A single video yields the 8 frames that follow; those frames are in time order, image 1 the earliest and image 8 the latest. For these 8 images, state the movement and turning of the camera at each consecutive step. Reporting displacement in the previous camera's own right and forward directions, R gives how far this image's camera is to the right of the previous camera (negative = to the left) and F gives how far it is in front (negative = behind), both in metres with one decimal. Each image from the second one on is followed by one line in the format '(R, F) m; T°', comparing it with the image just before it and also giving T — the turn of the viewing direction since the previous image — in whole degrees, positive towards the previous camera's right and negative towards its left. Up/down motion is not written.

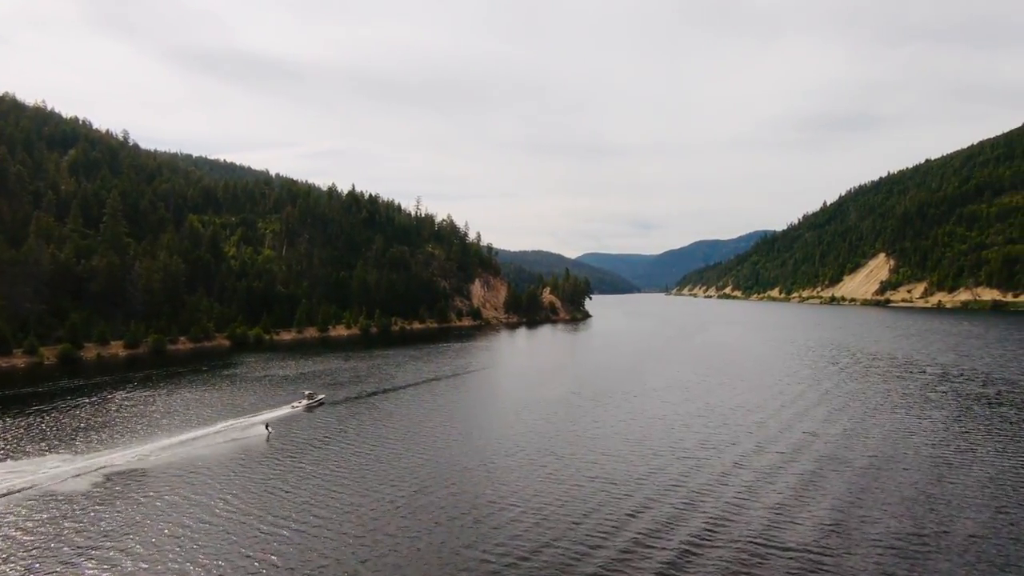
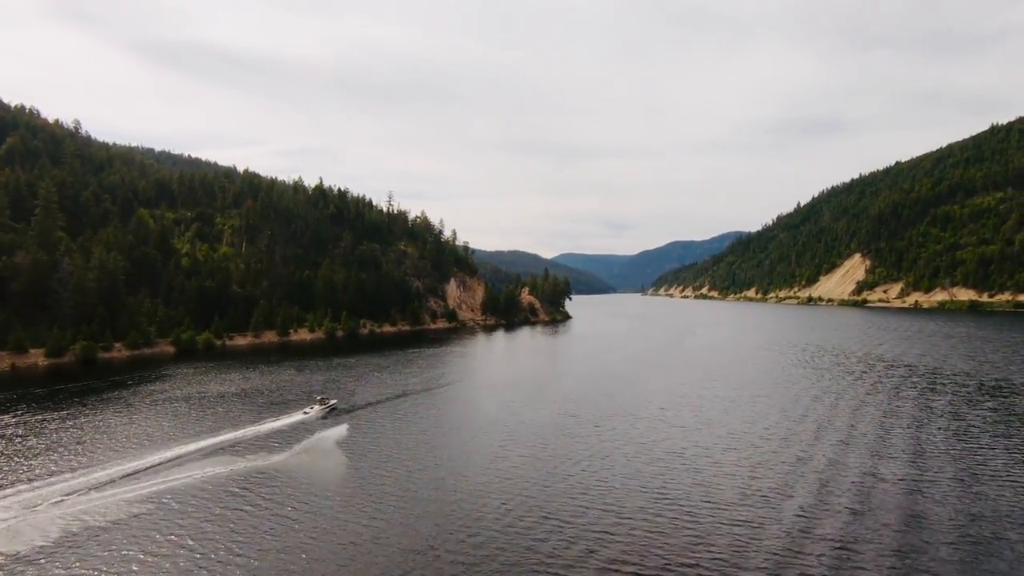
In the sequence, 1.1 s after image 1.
(-0.4, +10.8) m; +3°
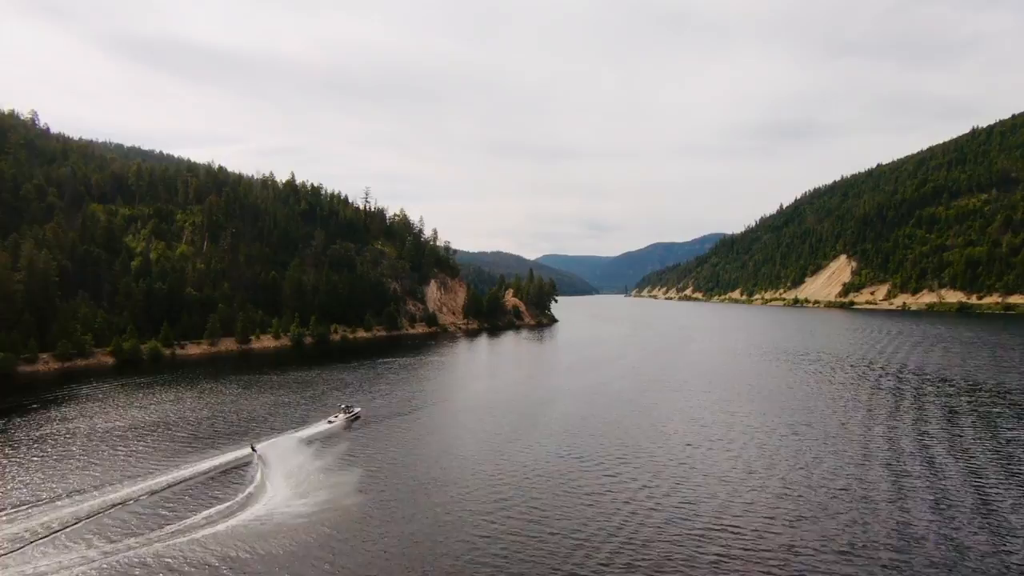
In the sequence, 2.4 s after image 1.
(-0.3, +11.4) m; +2°
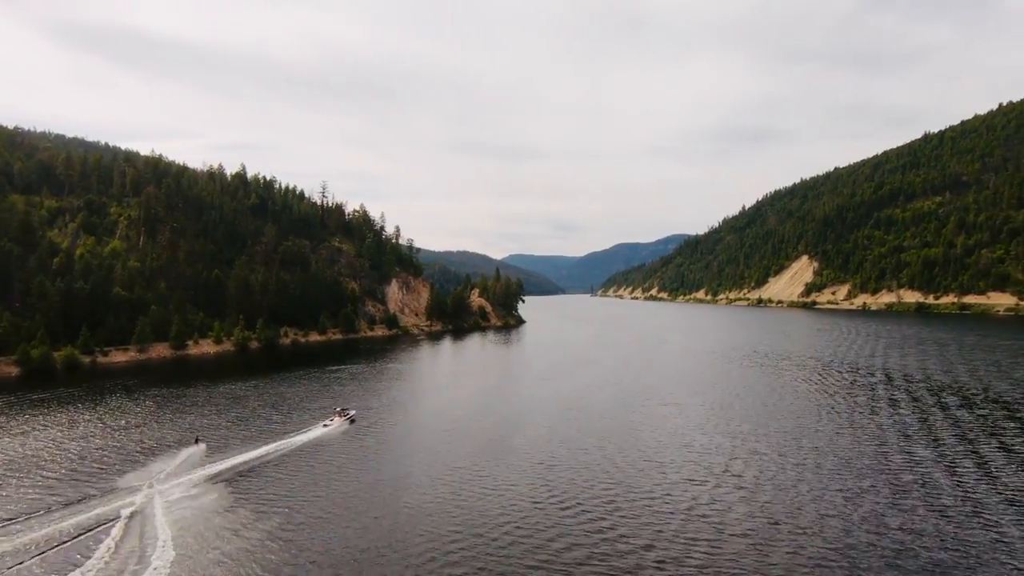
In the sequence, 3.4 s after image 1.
(+0.2, +8.6) m; +4°
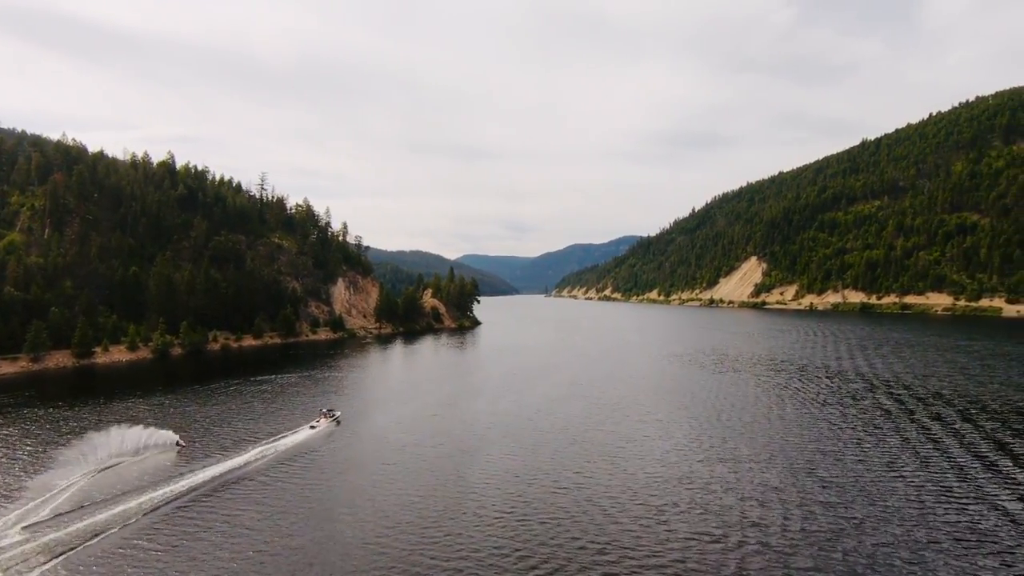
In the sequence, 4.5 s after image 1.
(-0.4, +8.9) m; +5°
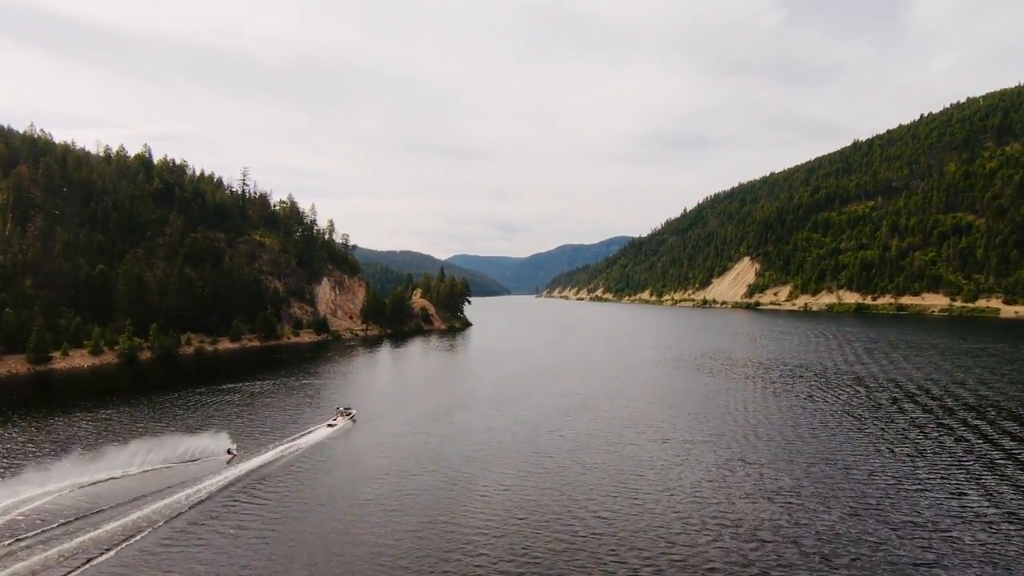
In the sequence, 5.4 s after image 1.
(-0.6, +6.8) m; +1°
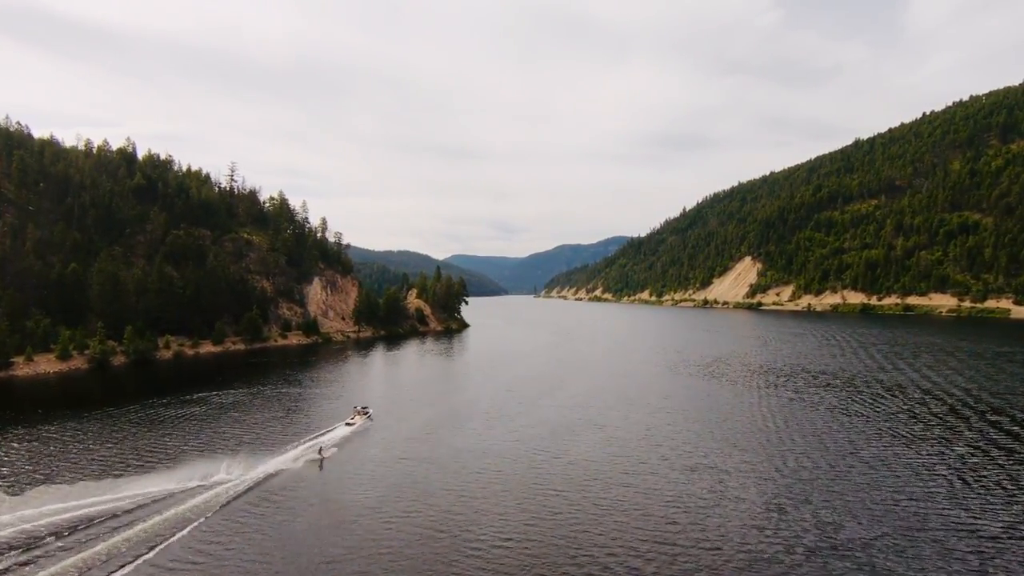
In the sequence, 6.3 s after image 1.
(-0.3, +6.9) m; 0°
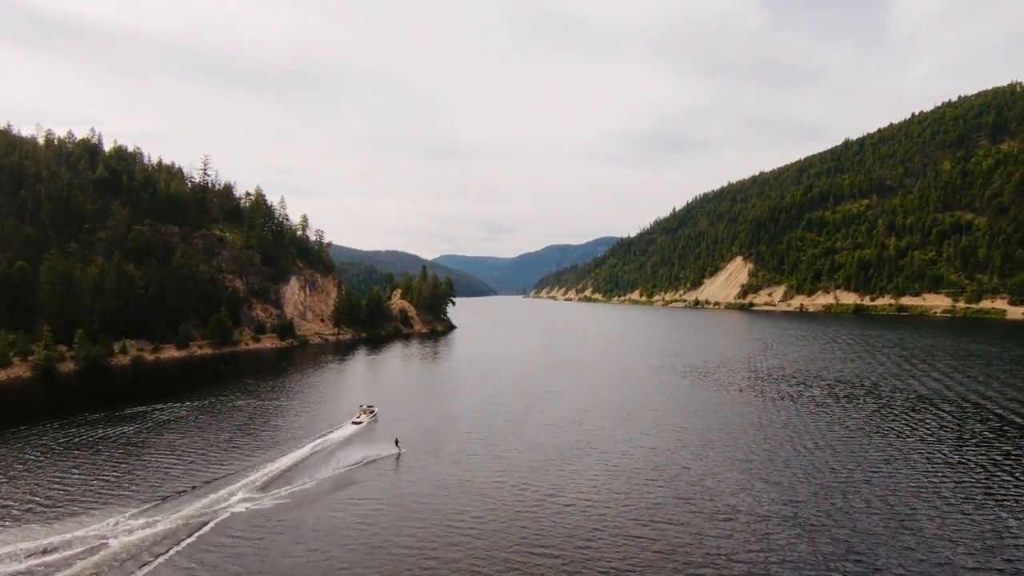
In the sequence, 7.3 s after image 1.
(+0.3, +7.7) m; +1°
